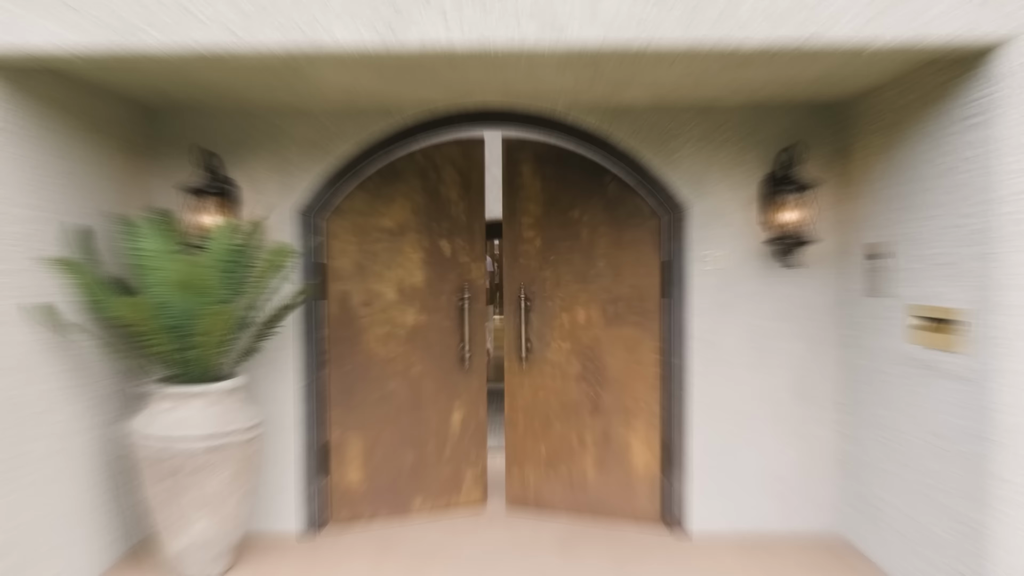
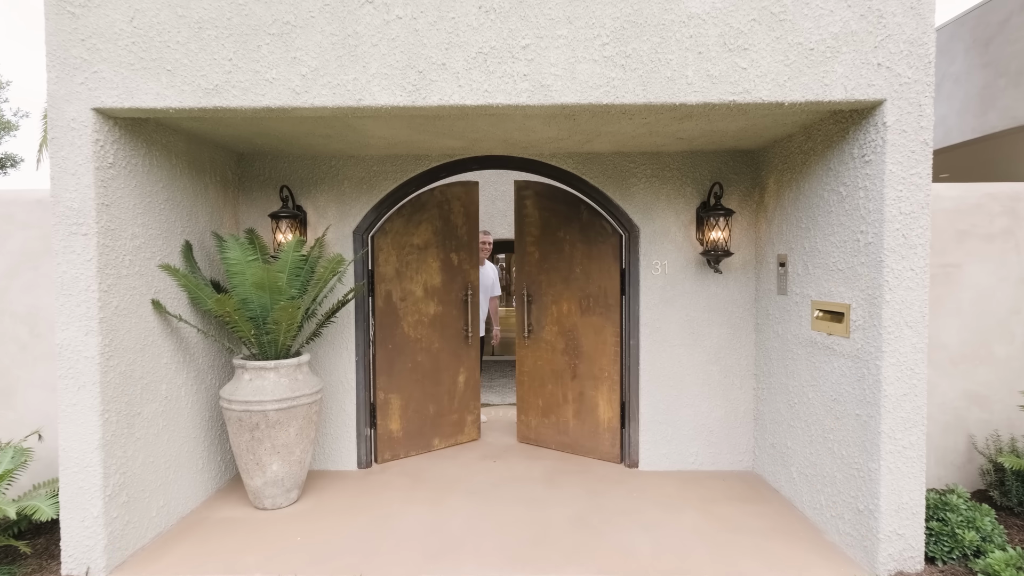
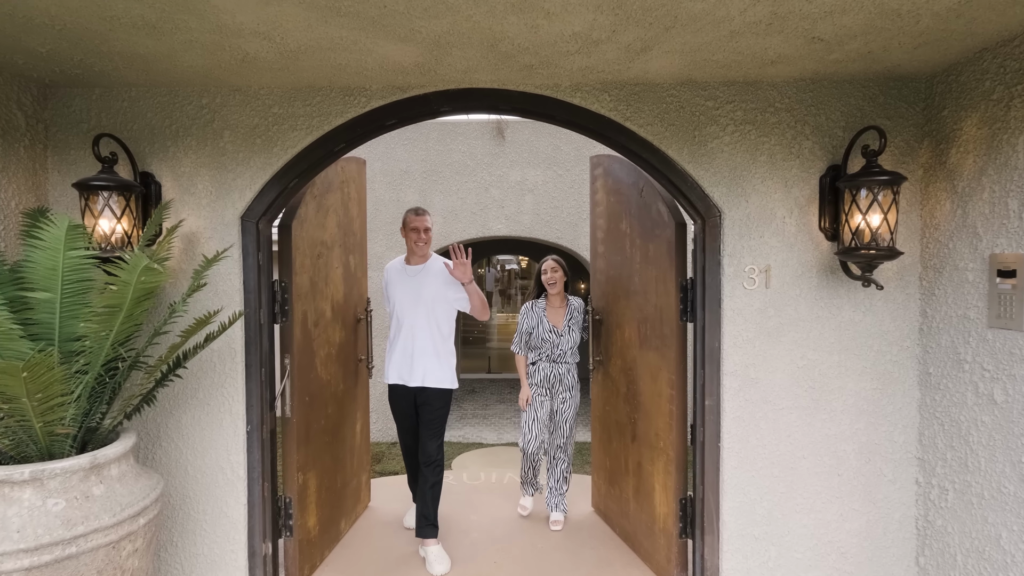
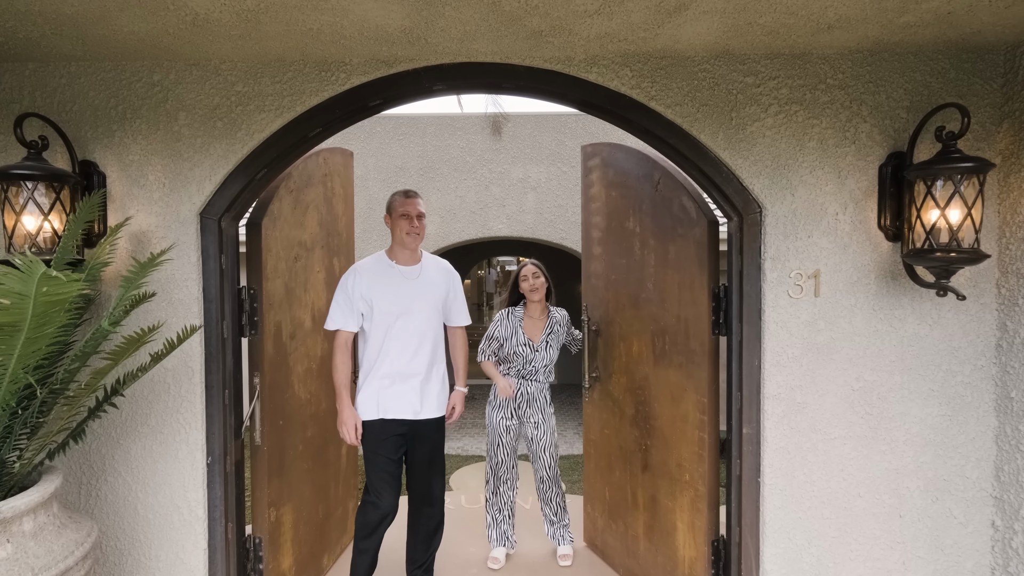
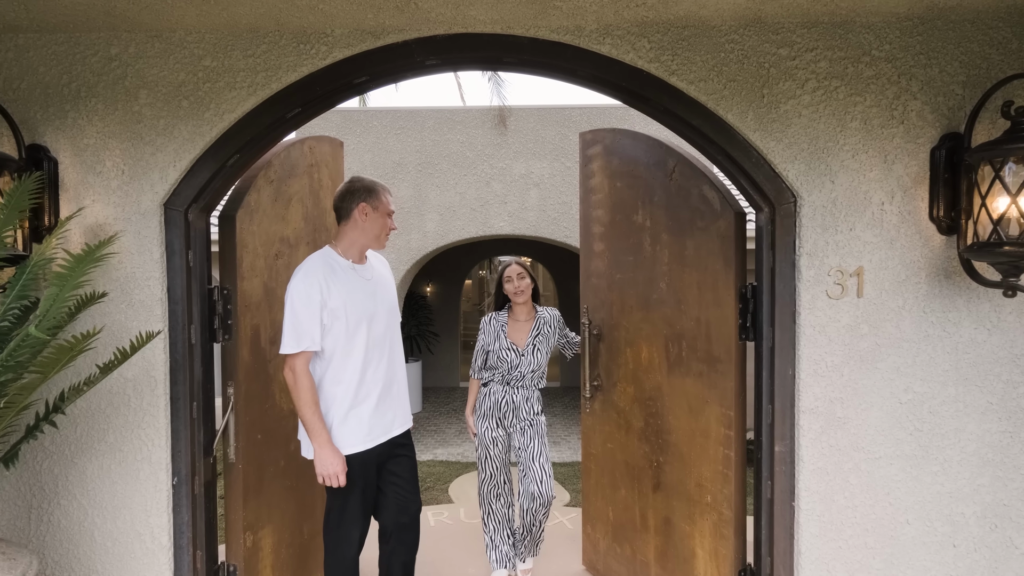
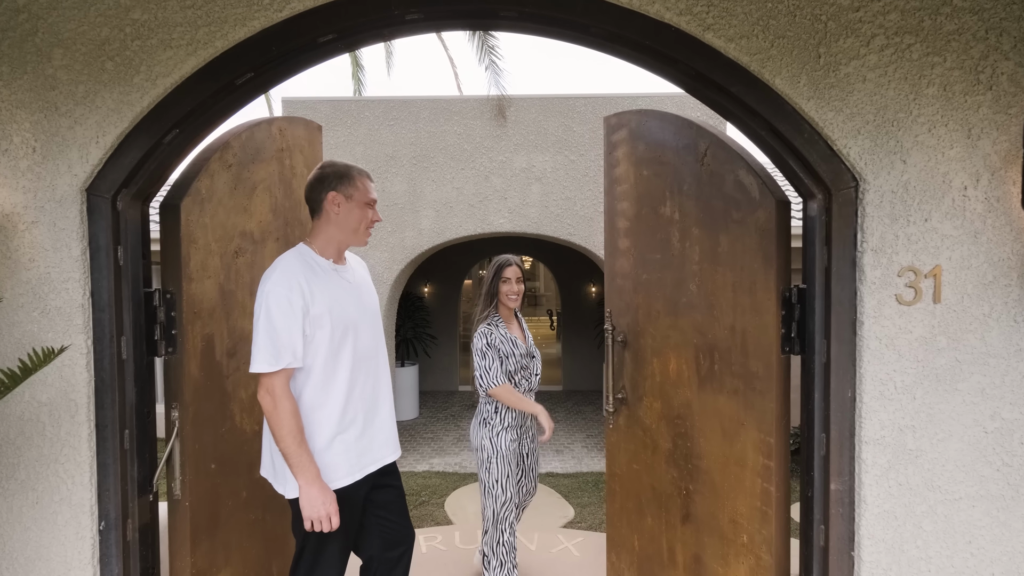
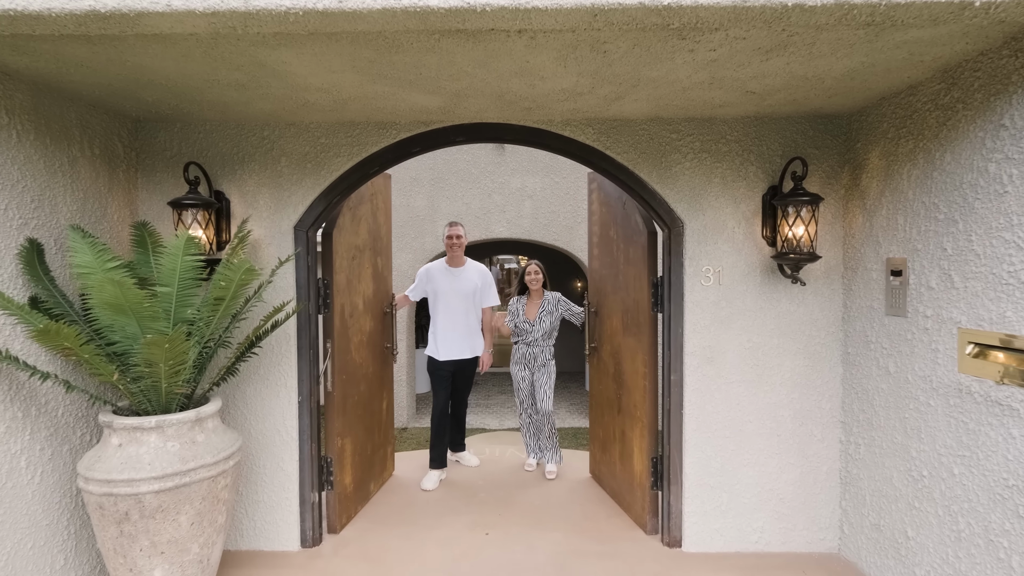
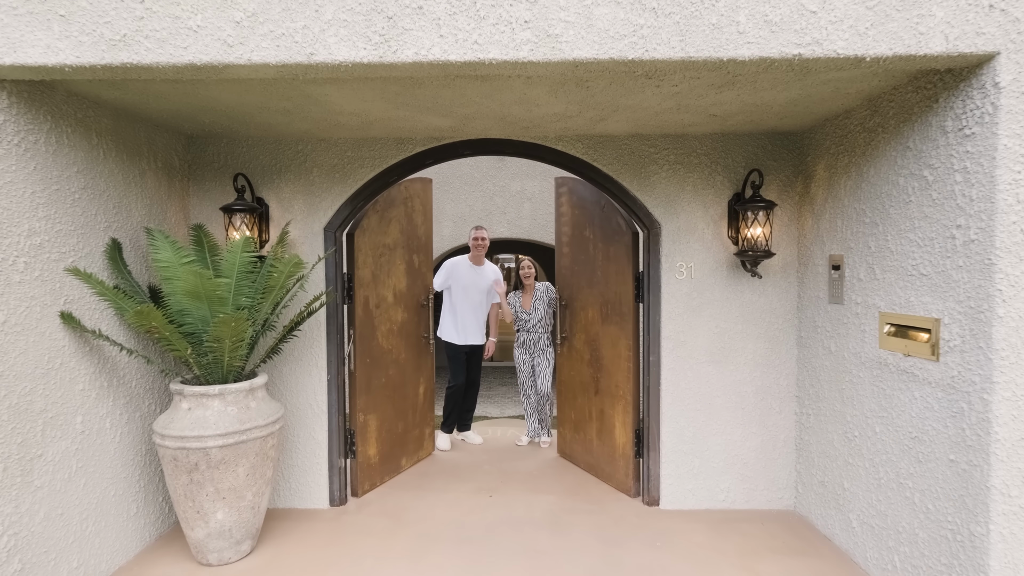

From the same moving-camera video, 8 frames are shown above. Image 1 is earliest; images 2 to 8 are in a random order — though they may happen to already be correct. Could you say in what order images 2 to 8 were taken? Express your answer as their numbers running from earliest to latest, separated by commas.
2, 8, 7, 3, 4, 5, 6
